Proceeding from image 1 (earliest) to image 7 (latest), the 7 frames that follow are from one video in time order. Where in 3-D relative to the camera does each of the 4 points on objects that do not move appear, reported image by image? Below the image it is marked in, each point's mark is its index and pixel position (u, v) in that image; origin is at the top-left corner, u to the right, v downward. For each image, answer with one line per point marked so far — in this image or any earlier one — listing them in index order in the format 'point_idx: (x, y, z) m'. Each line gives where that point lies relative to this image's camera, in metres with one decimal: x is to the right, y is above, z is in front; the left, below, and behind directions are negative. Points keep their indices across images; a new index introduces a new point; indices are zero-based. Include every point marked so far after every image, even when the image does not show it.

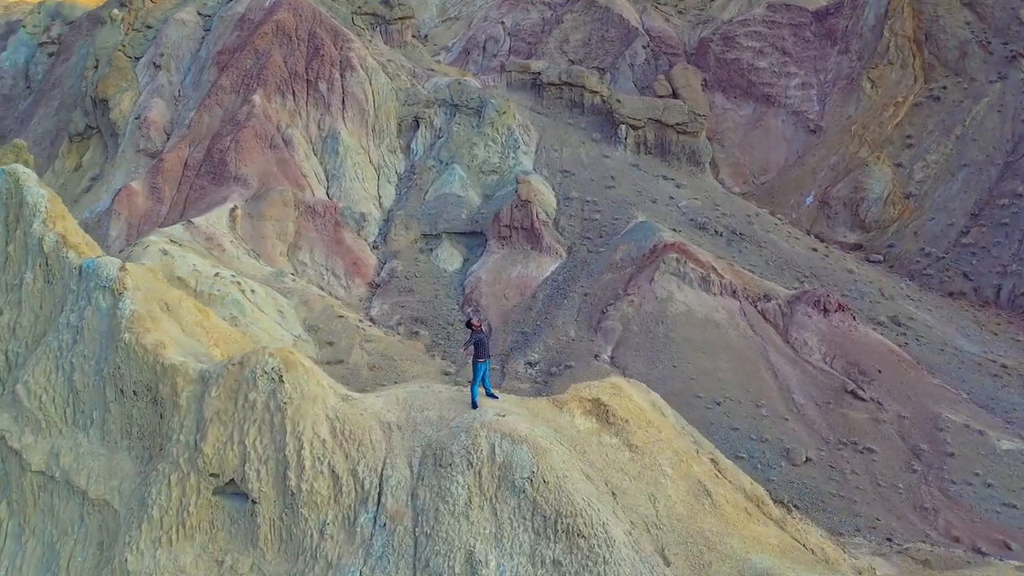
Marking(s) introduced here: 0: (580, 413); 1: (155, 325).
0: (+1.0, -1.8, +11.3) m
1: (-5.3, -0.6, +11.9) m
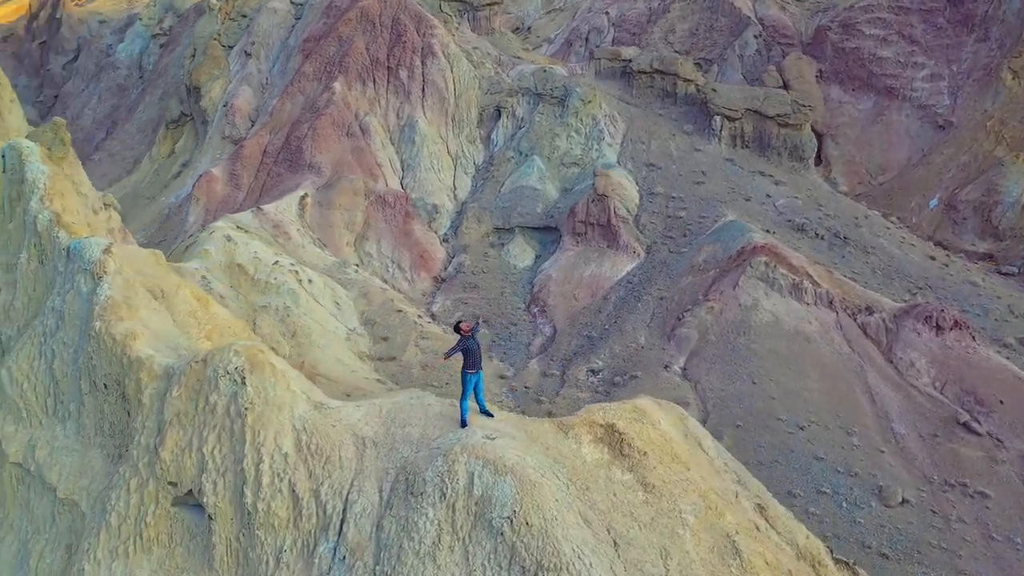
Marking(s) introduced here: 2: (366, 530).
0: (+0.9, -1.8, +9.5) m
1: (-5.1, -0.3, +10.9) m
2: (-1.6, -2.7, +8.9) m
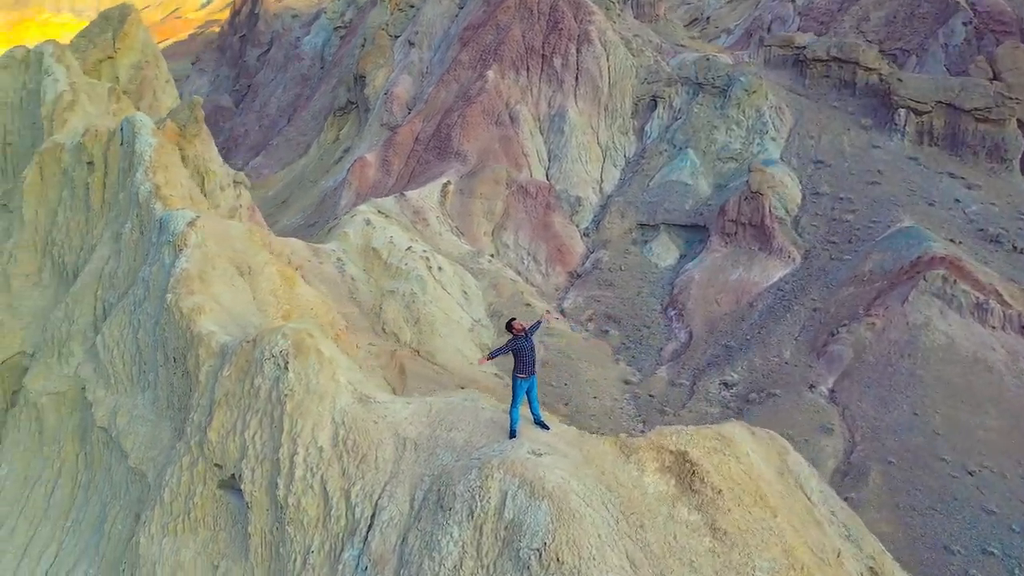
0: (+1.4, -1.8, +8.0) m
1: (-4.1, 0.0, +10.7) m
2: (-1.2, -2.5, +8.0) m
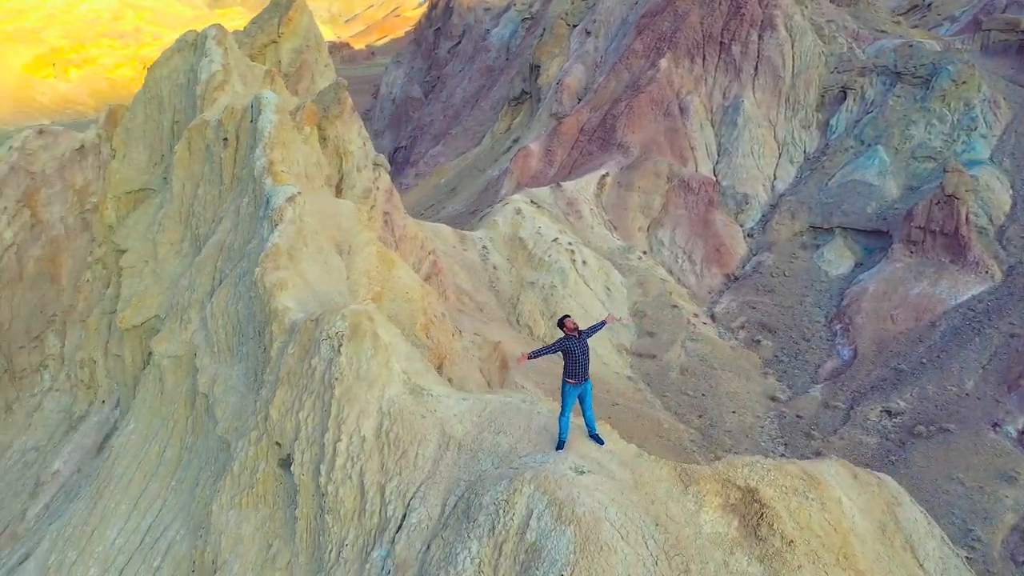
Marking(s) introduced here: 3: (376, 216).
0: (+1.7, -1.8, +6.8) m
1: (-2.9, +0.3, +10.6) m
2: (-0.9, -2.4, +7.4) m
3: (-2.9, +1.5, +17.2) m
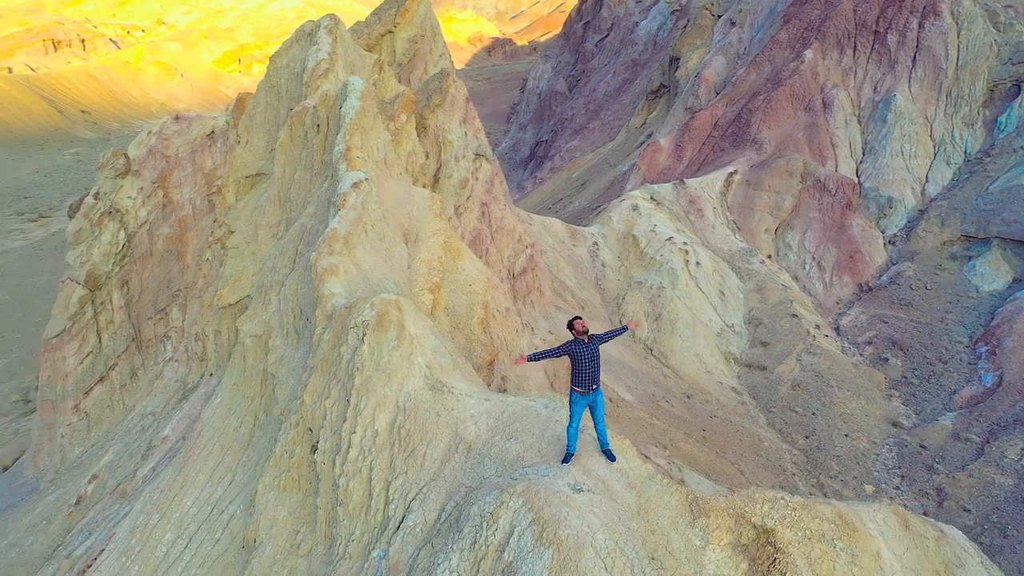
0: (+1.6, -1.9, +5.9) m
1: (-2.1, +0.5, +10.6) m
2: (-0.9, -2.3, +7.0) m
3: (-0.8, +1.7, +17.0) m
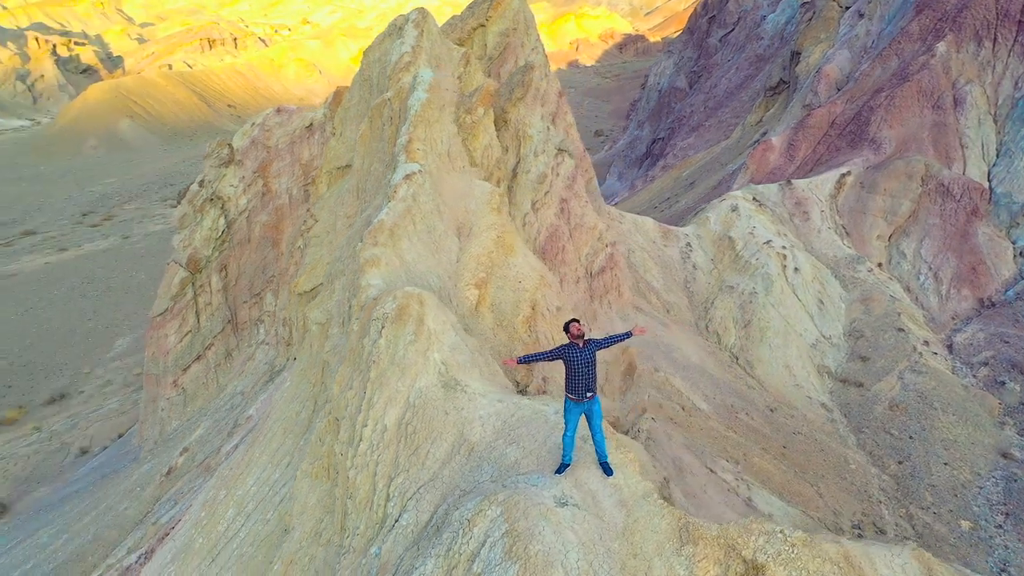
0: (+1.3, -1.9, +5.4) m
1: (-1.5, +0.6, +10.5) m
2: (-1.0, -2.2, +6.8) m
3: (+0.8, +1.8, +16.7) m
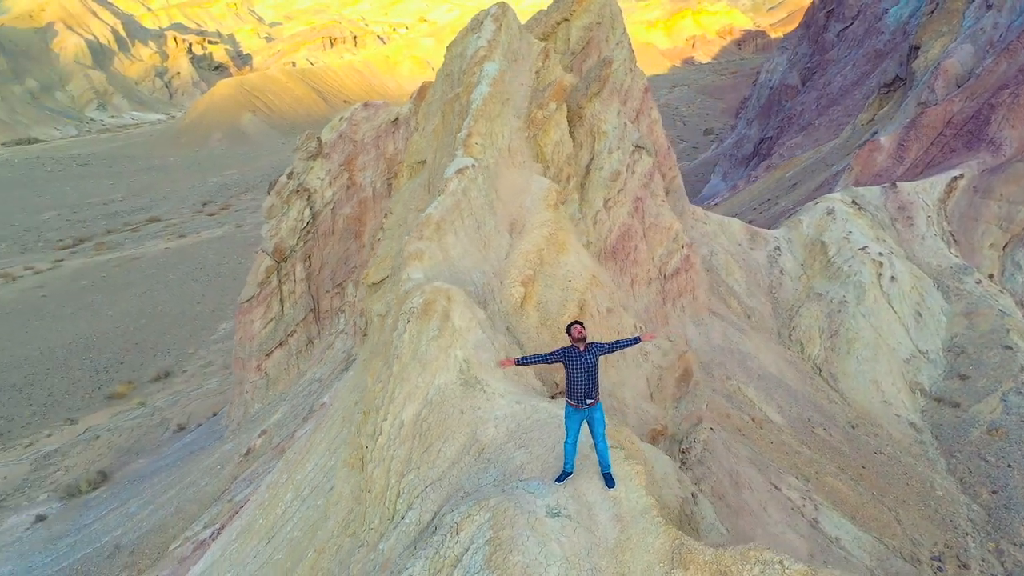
0: (+1.1, -2.0, +5.0) m
1: (-0.9, +0.7, +10.4) m
2: (-1.0, -2.2, +6.7) m
3: (+2.2, +1.8, +16.2) m
